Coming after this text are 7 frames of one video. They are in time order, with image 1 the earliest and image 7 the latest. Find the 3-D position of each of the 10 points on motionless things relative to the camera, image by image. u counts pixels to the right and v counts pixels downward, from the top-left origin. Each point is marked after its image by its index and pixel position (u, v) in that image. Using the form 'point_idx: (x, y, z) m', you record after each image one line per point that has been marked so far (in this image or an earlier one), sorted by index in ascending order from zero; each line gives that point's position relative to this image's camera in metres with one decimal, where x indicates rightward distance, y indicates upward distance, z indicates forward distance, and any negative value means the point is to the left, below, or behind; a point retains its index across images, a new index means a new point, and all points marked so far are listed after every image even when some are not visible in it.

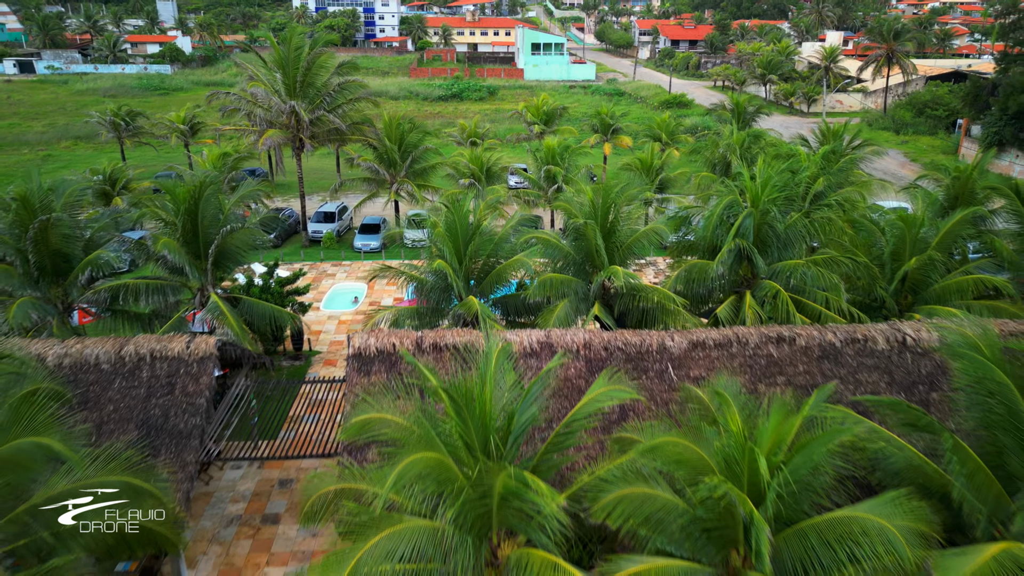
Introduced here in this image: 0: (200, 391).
0: (-5.4, -1.7, +9.5) m
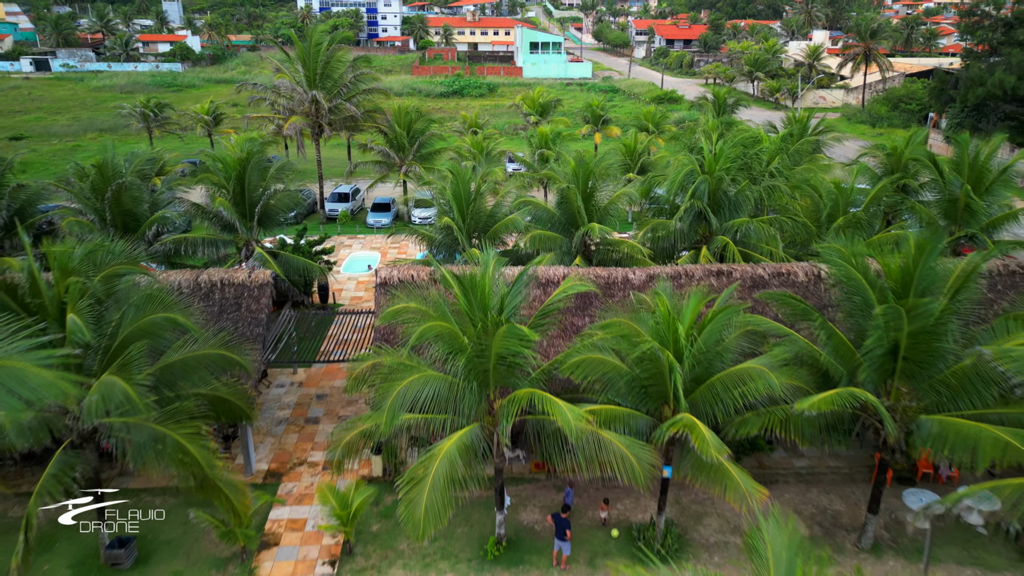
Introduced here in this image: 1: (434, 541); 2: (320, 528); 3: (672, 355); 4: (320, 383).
0: (-5.5, -0.4, +12.1) m
1: (-1.5, -4.8, +10.5) m
2: (-3.7, -4.6, +10.6) m
3: (+2.6, -1.1, +8.8) m
4: (-5.1, -2.5, +14.6) m
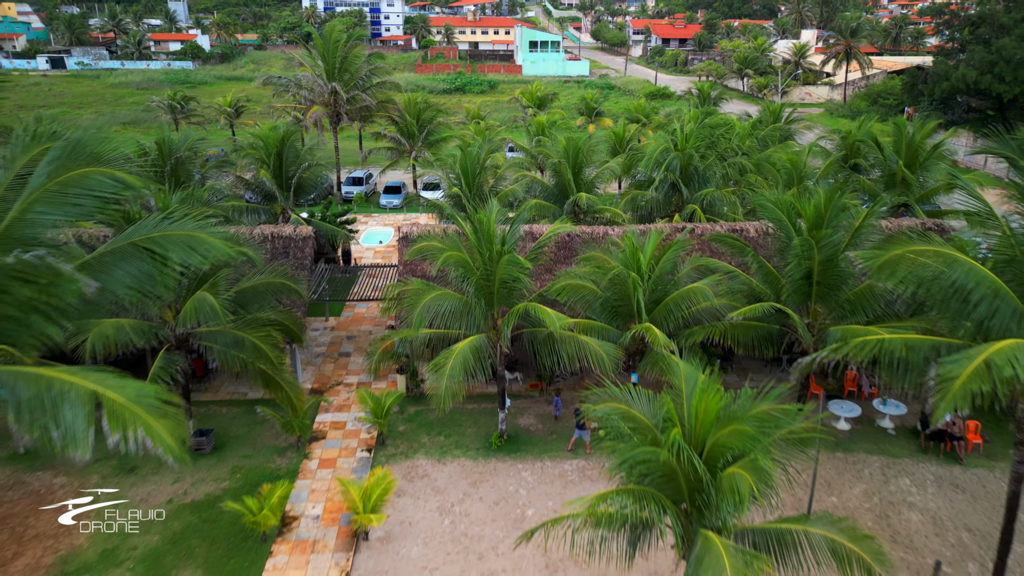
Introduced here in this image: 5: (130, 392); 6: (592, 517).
0: (-5.5, +0.9, +14.6) m
1: (-1.5, -3.6, +13.1) m
2: (-3.7, -3.4, +13.2) m
3: (+2.6, +0.2, +11.4) m
4: (-5.1, -1.2, +17.2) m
5: (-4.0, -1.1, +5.8) m
6: (+1.1, -3.2, +7.6) m
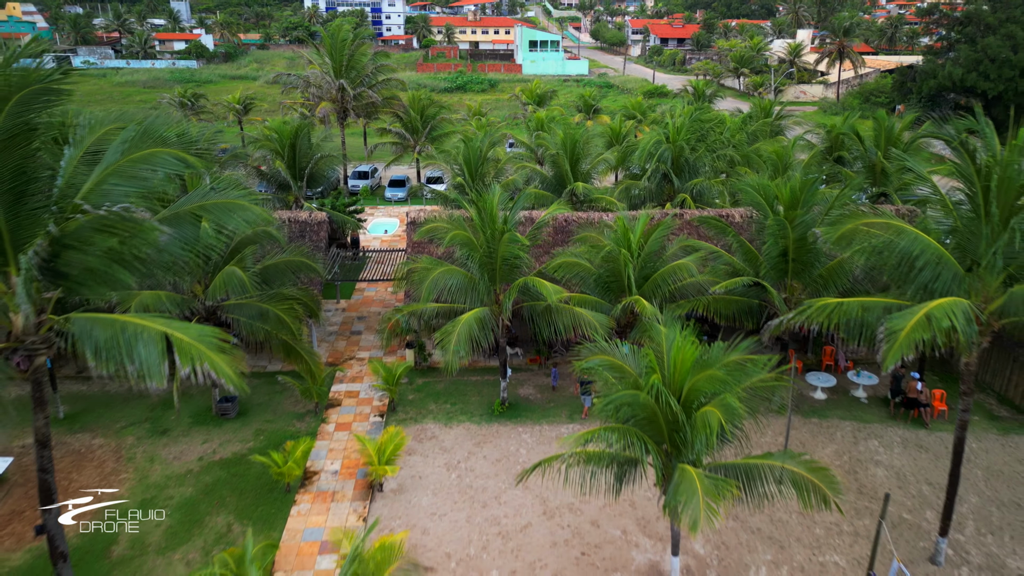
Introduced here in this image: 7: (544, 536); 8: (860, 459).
0: (-5.5, +1.4, +15.7) m
1: (-1.5, -3.0, +14.2) m
2: (-3.7, -2.8, +14.3) m
3: (+2.6, +0.8, +12.4) m
4: (-5.1, -0.7, +18.2) m
5: (-4.0, -0.6, +6.9) m
6: (+1.1, -2.6, +8.7) m
7: (+0.6, -4.8, +10.6) m
8: (+8.0, -3.9, +12.6) m
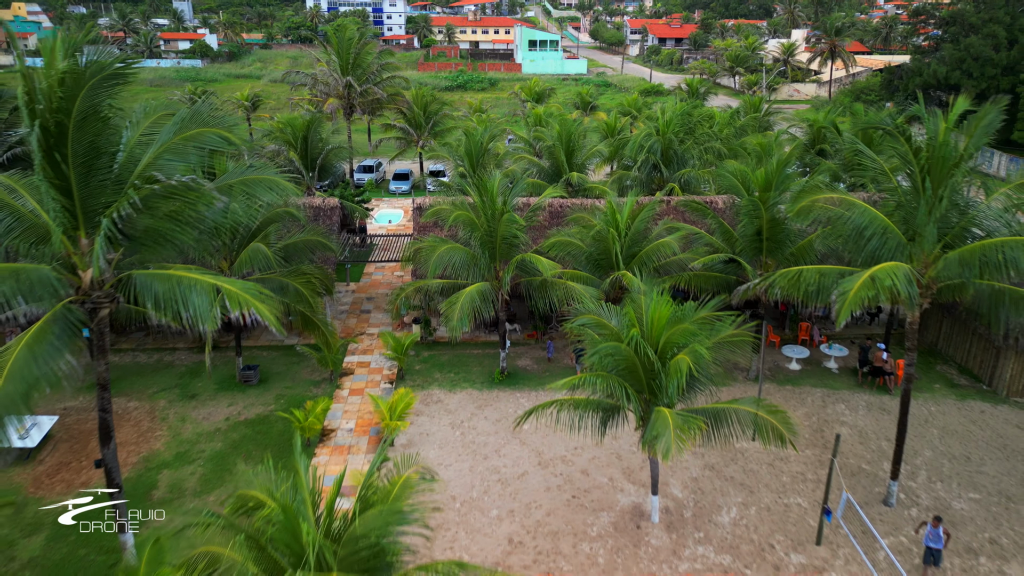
0: (-5.5, +2.0, +16.9) m
1: (-1.5, -2.4, +15.4) m
2: (-3.7, -2.2, +15.5) m
3: (+2.5, +1.4, +13.7) m
4: (-5.1, -0.1, +19.5) m
5: (-4.0, 0.0, +8.1) m
6: (+1.1, -2.0, +9.9) m
7: (+0.6, -4.2, +11.9) m
8: (+8.0, -3.3, +13.8) m
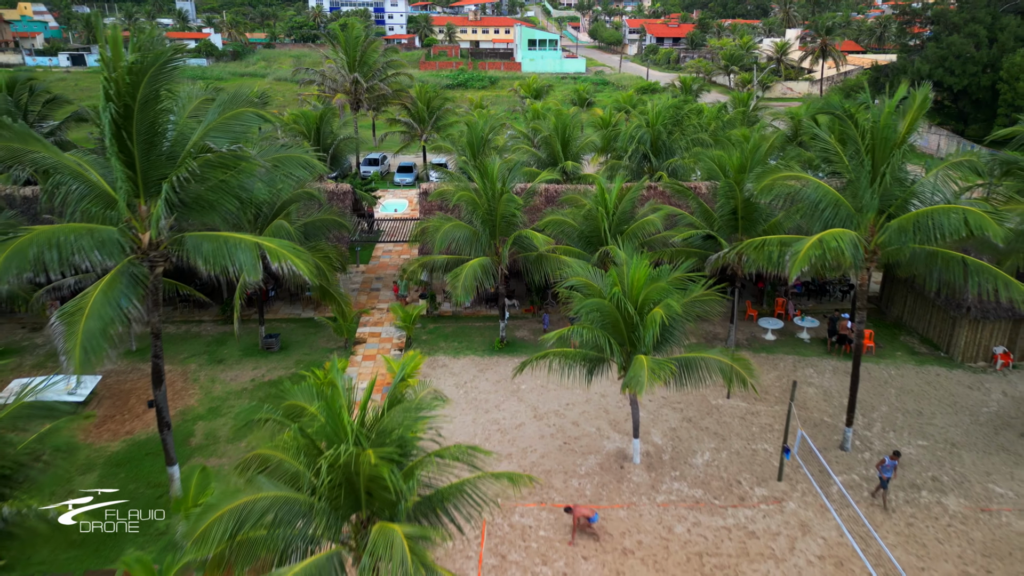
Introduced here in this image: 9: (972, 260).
0: (-5.6, +2.7, +18.4) m
1: (-1.6, -1.7, +16.9) m
2: (-3.8, -1.5, +17.0) m
3: (+2.5, +2.1, +15.1) m
4: (-5.1, +0.7, +20.9) m
5: (-4.1, +0.8, +9.5) m
6: (+1.0, -1.3, +11.3) m
7: (+0.6, -3.5, +13.3) m
8: (+7.9, -2.6, +15.2) m
9: (+8.9, +0.5, +10.6) m
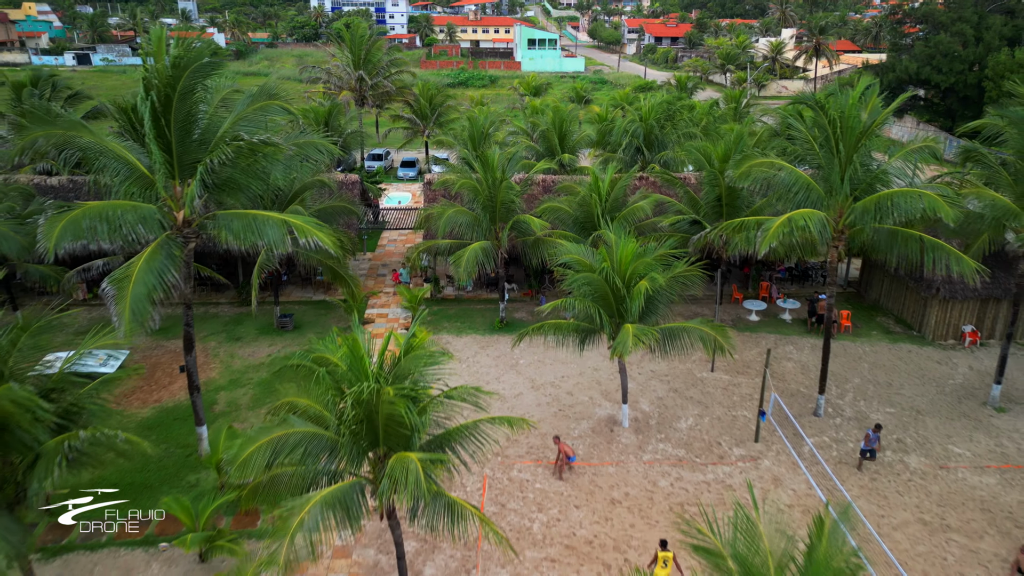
0: (-5.6, +3.3, +19.5) m
1: (-1.6, -1.1, +17.9) m
2: (-3.8, -0.9, +18.0) m
3: (+2.5, +2.6, +16.2) m
4: (-5.2, +1.2, +22.0) m
5: (-4.1, +1.3, +10.6) m
6: (+1.0, -0.8, +12.4) m
7: (+0.5, -2.9, +14.4) m
8: (+7.9, -2.0, +16.3) m
9: (+8.9, +1.1, +11.7) m
